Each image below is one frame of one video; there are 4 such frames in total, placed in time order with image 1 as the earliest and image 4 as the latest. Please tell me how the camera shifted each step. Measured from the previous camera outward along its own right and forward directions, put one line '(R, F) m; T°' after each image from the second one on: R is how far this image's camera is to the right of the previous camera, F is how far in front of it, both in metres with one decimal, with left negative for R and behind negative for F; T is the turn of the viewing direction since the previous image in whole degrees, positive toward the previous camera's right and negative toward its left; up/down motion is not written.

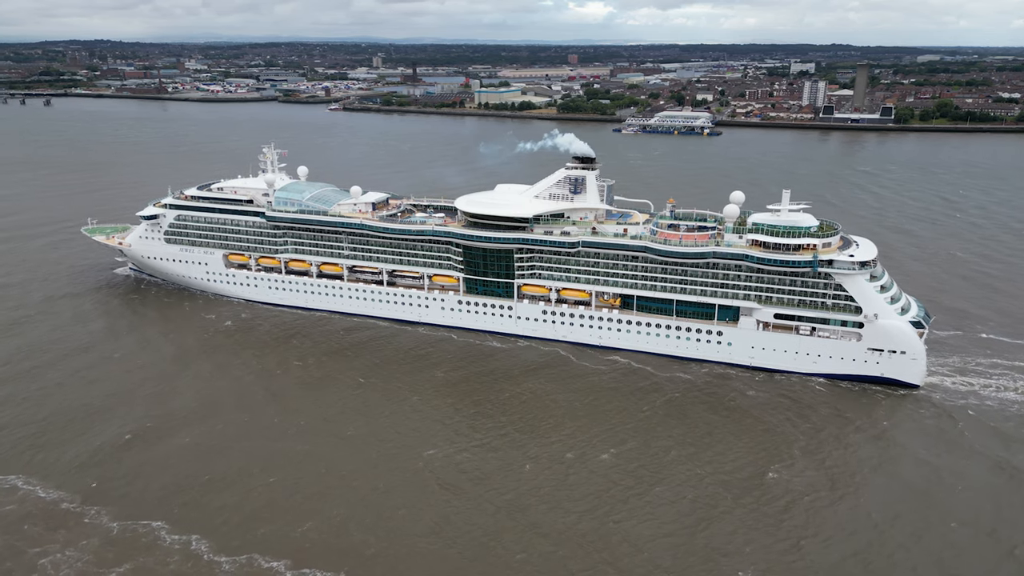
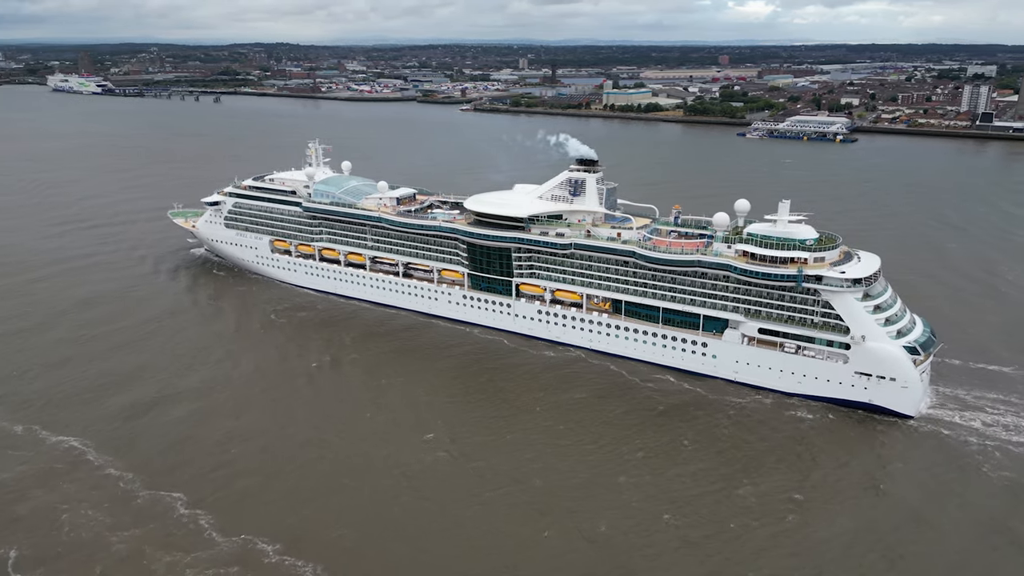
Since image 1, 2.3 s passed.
(+5.8, 0.0) m; -11°
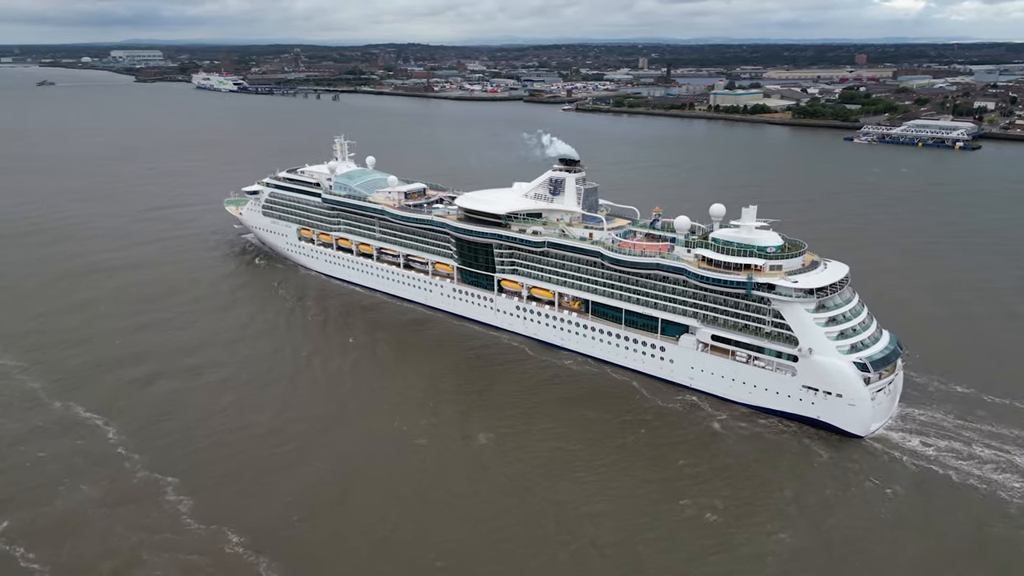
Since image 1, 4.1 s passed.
(+5.6, -0.3) m; -9°
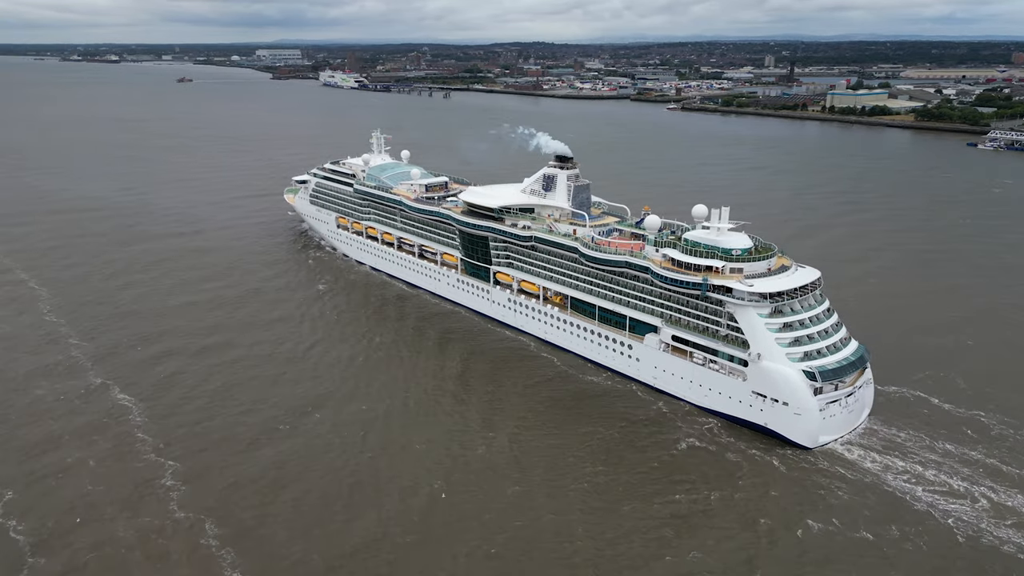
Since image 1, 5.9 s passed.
(+5.2, -0.4) m; -9°
